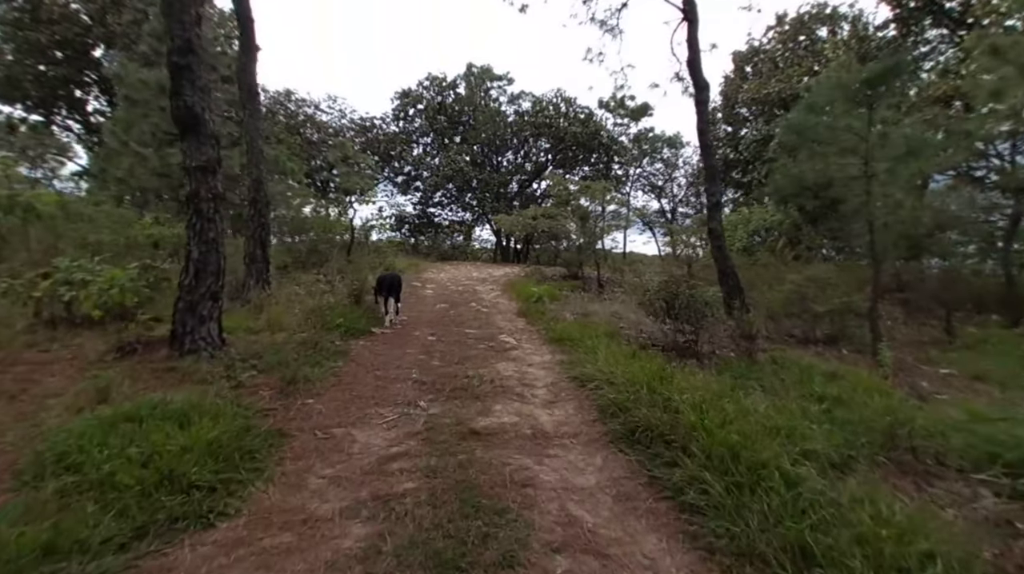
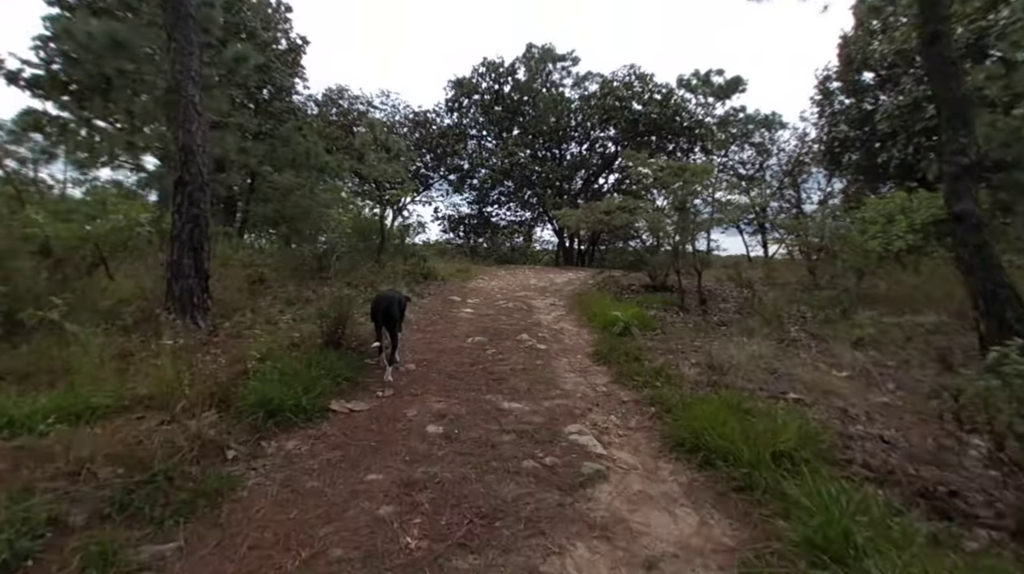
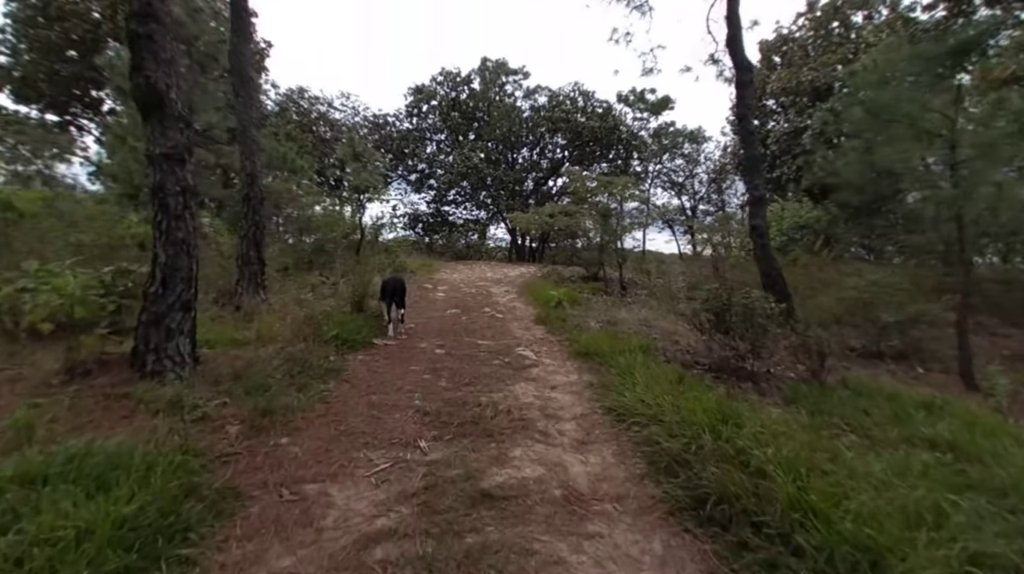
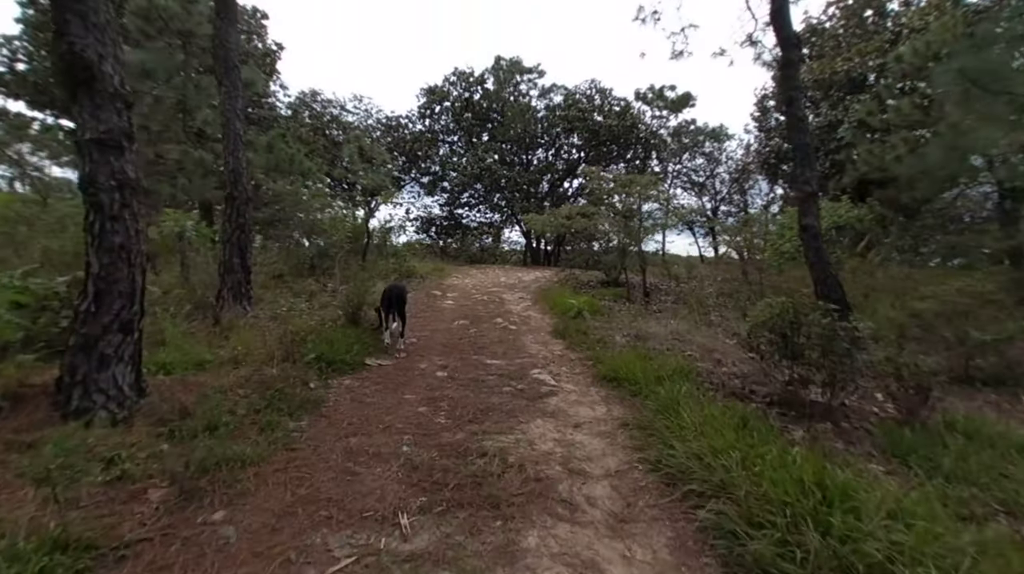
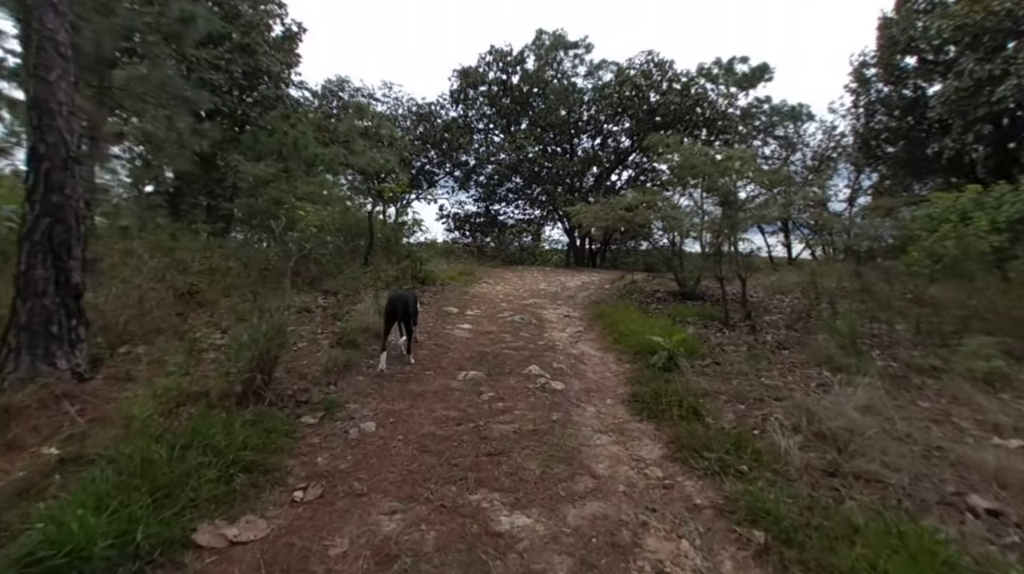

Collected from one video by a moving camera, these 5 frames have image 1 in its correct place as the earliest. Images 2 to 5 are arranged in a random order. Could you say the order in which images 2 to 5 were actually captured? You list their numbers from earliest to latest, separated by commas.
3, 4, 2, 5
